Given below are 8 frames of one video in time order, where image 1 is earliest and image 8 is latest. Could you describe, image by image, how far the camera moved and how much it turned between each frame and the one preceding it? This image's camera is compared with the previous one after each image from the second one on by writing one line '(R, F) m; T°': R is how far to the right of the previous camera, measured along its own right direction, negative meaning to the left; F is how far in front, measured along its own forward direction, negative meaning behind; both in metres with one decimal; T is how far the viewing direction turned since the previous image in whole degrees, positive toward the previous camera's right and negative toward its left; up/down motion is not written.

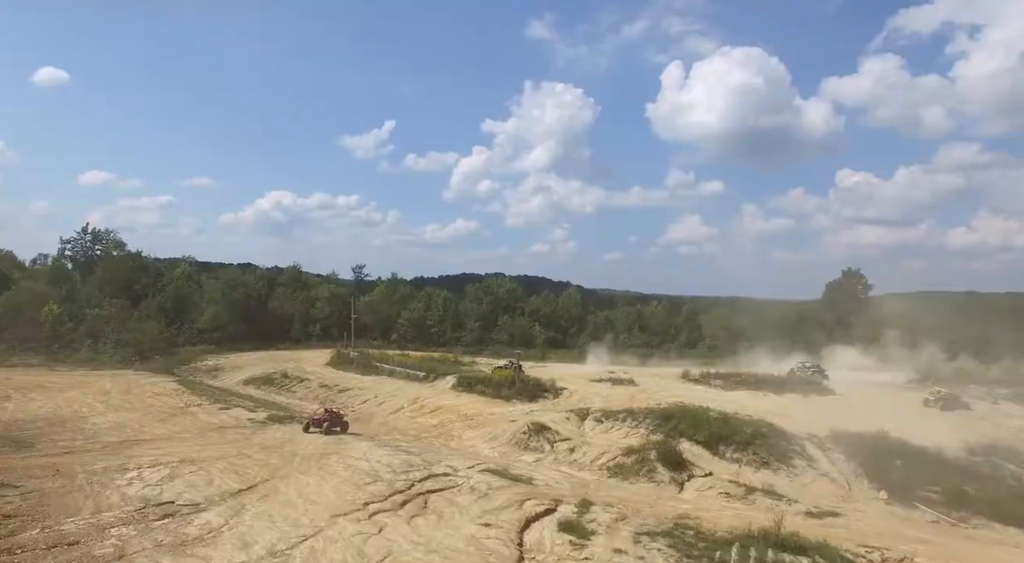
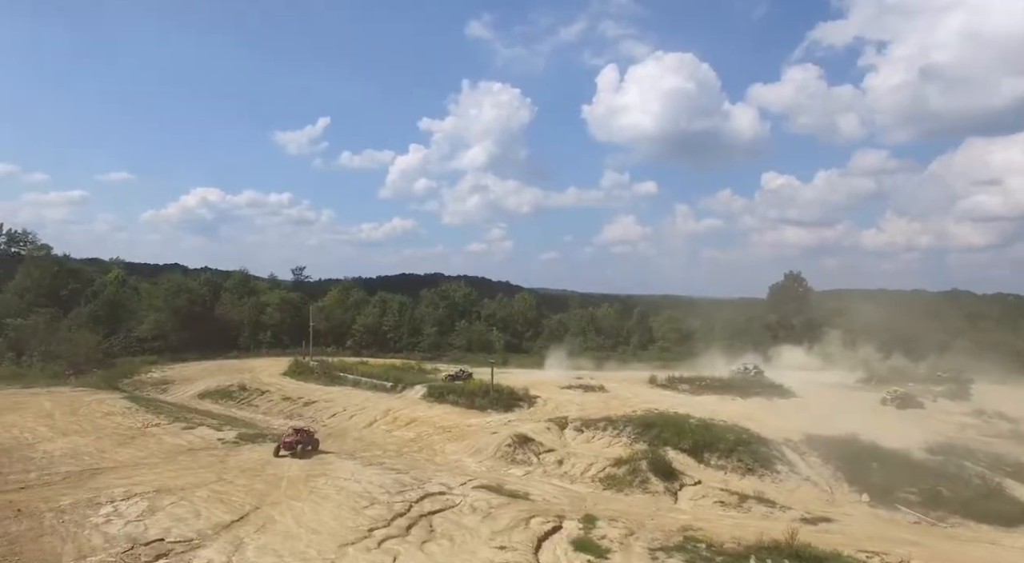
(-2.5, +0.3) m; +6°
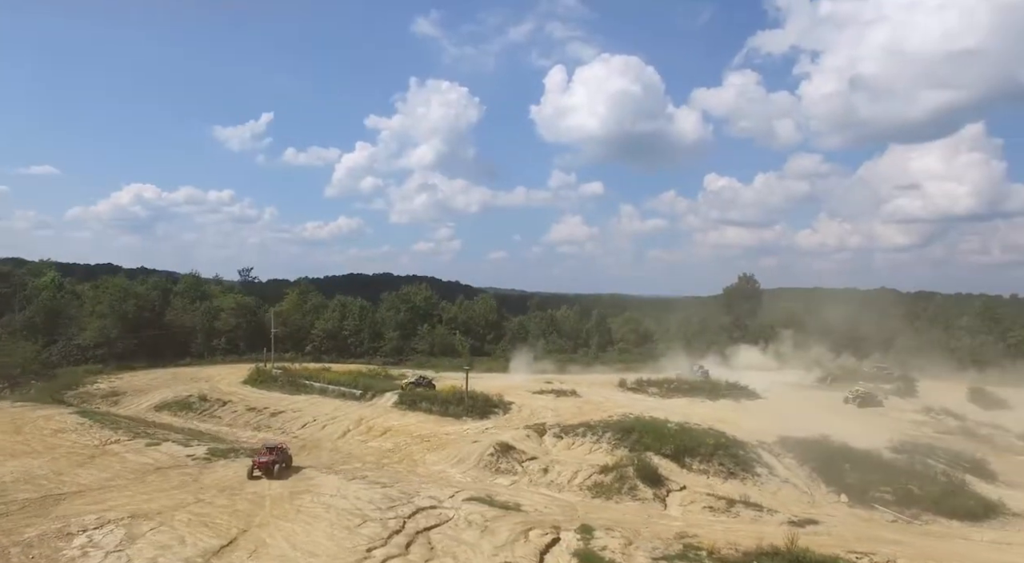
(-1.9, +0.2) m; +5°
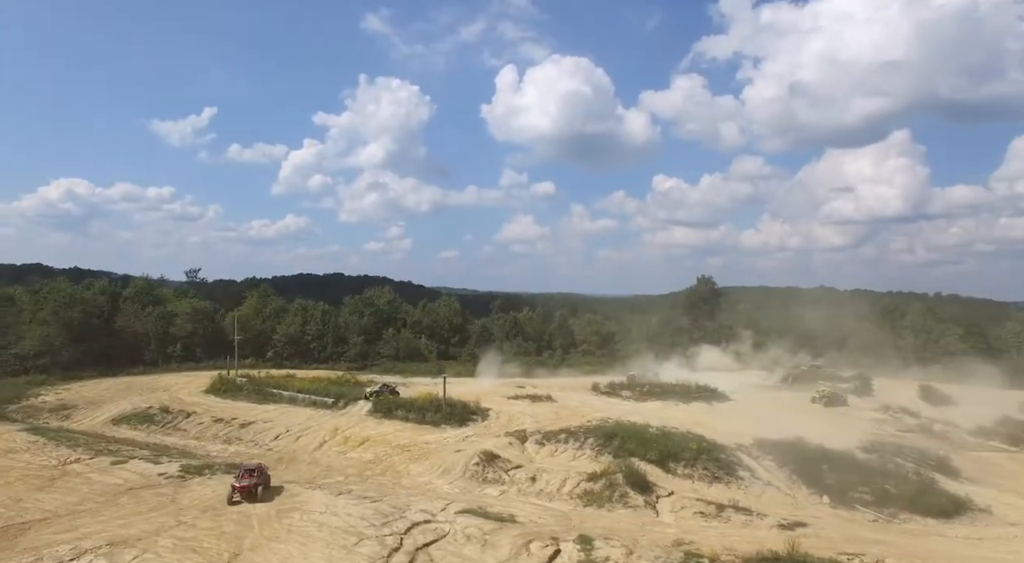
(-1.8, +0.2) m; +5°
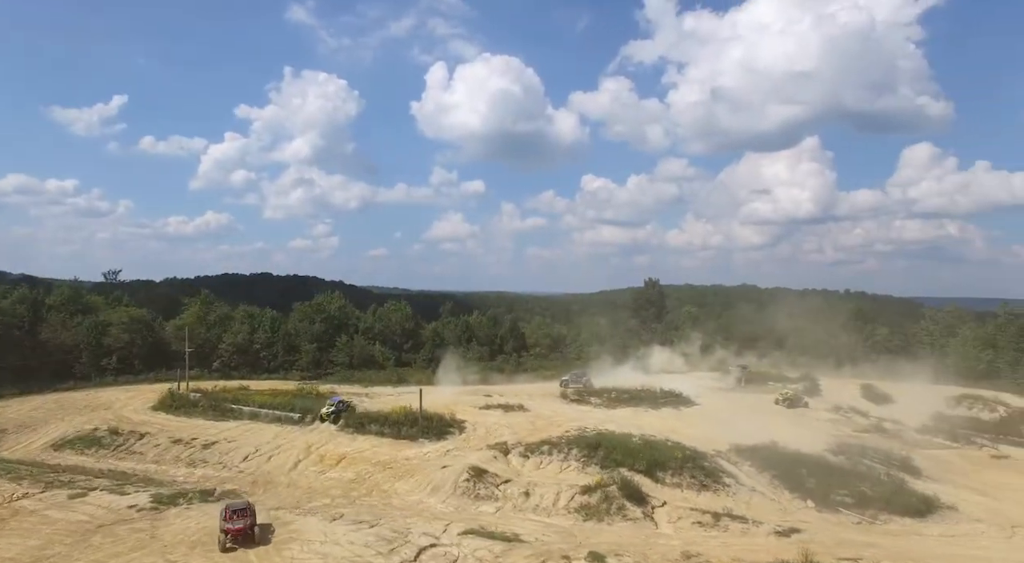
(-3.1, +0.4) m; +7°
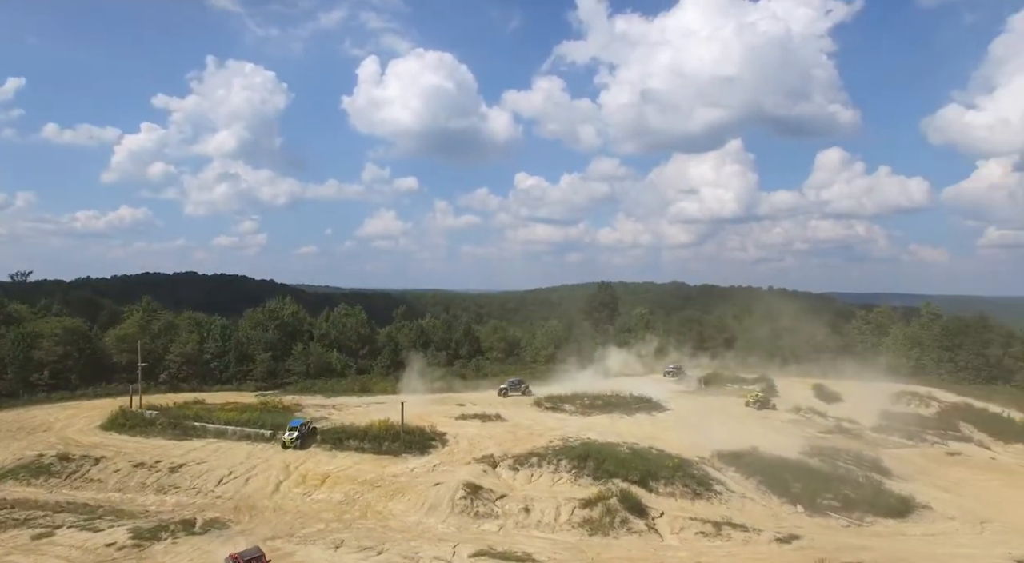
(-3.3, +0.6) m; +7°
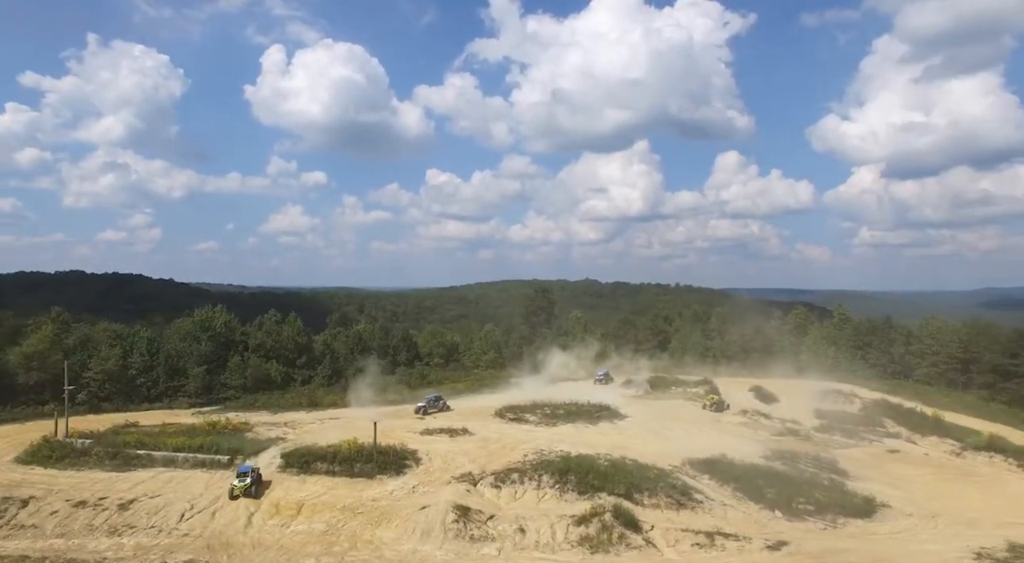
(-4.0, +0.8) m; +9°
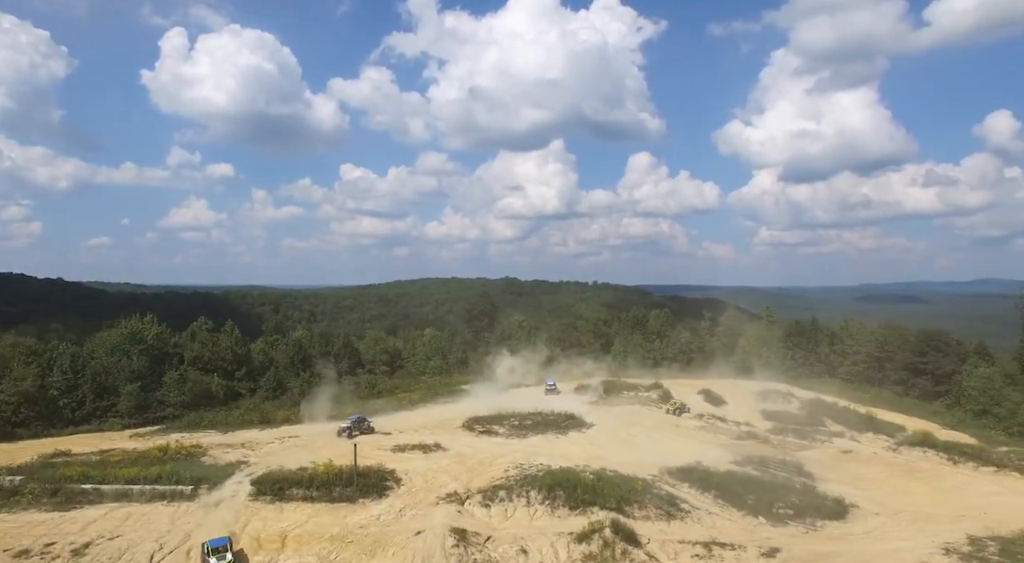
(-4.0, +1.0) m; +8°
